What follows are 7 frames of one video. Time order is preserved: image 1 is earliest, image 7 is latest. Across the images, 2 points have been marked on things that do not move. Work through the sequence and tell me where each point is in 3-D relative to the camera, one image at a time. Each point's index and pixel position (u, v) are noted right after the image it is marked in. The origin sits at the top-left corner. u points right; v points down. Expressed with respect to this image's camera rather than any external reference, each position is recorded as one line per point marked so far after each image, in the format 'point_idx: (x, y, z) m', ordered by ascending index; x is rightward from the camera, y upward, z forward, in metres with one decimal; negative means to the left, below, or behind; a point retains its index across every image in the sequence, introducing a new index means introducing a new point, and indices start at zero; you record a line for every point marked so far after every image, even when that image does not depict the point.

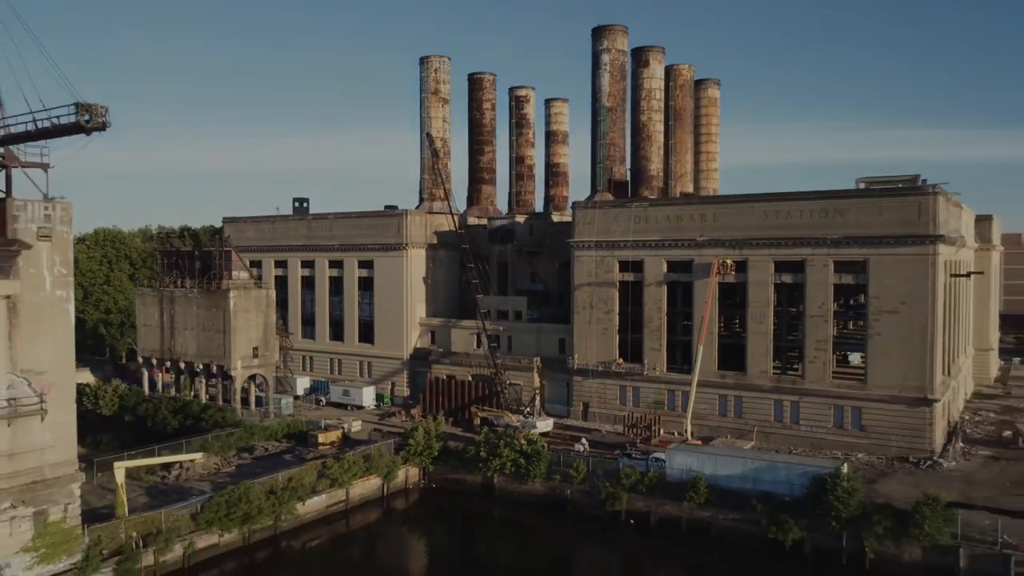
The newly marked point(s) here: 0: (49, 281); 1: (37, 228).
0: (-11.4, +0.2, +19.9) m
1: (-11.5, +1.5, +19.6) m
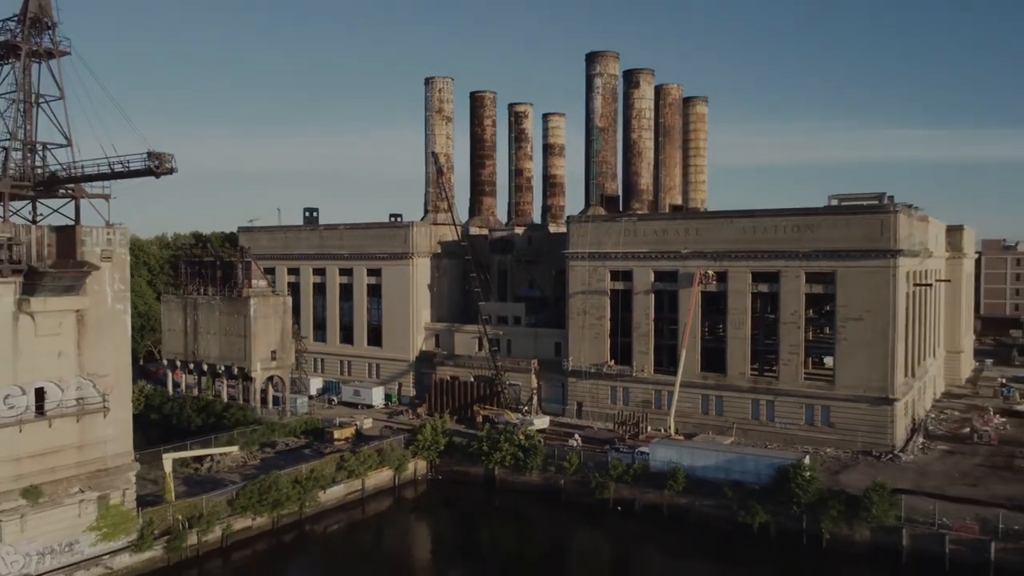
0: (-11.5, -0.2, +22.9) m
1: (-11.5, +1.1, +22.6) m
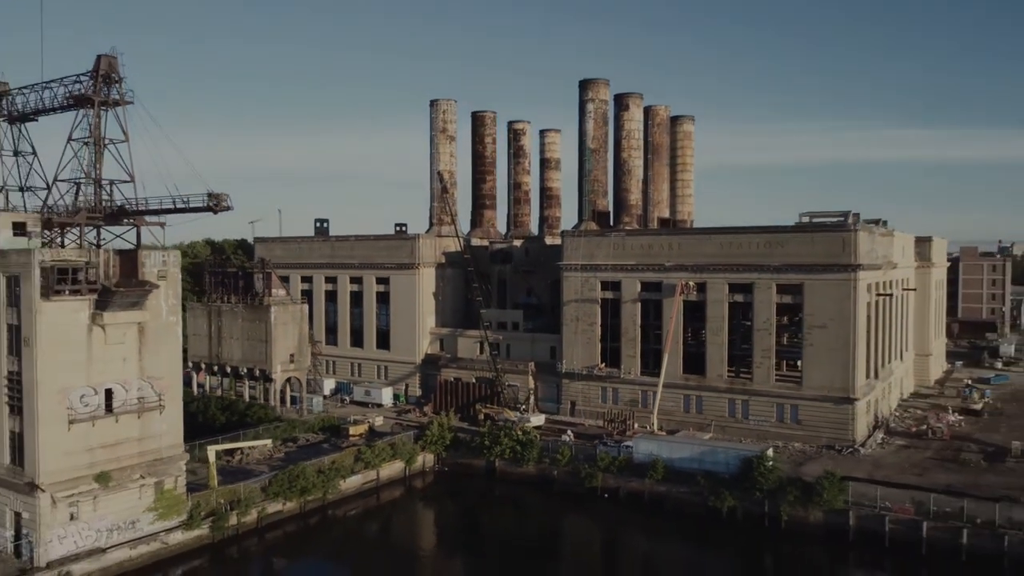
0: (-11.5, -0.7, +26.7) m
1: (-11.6, +0.6, +26.3) m
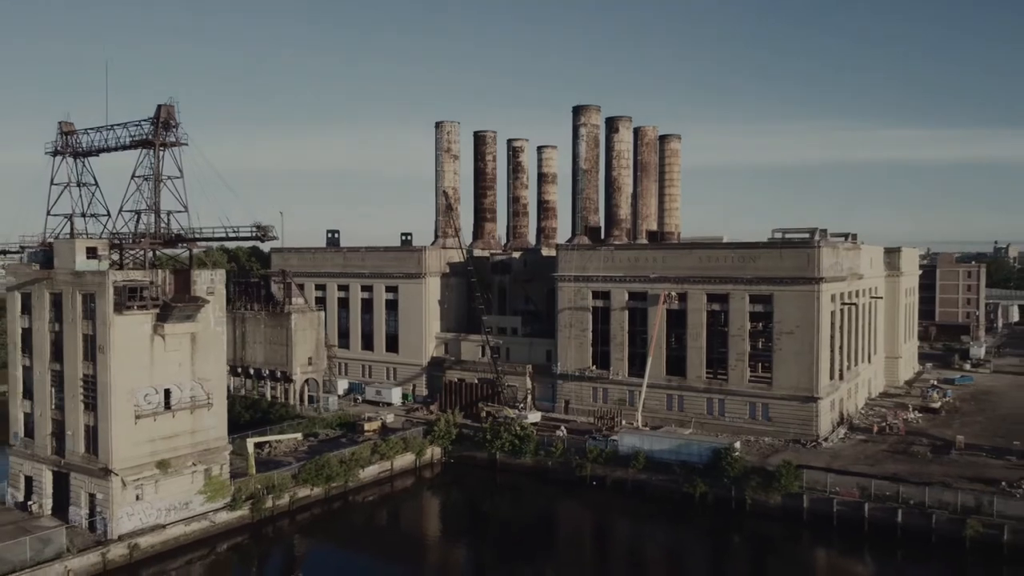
0: (-11.5, -1.3, +31.0) m
1: (-11.6, +0.1, +30.7) m
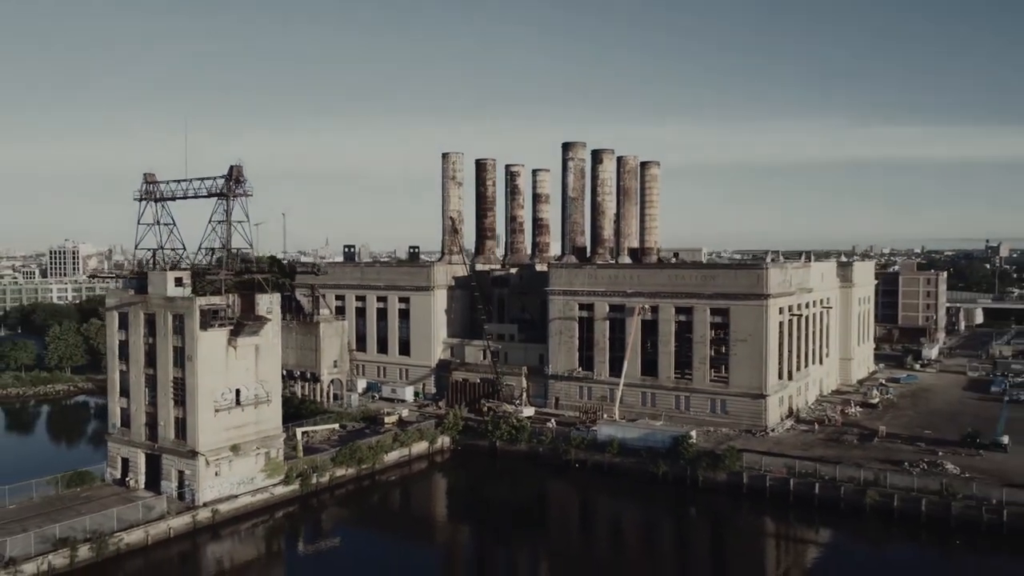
0: (-11.7, -2.2, +38.9) m
1: (-11.8, -0.9, +38.6) m
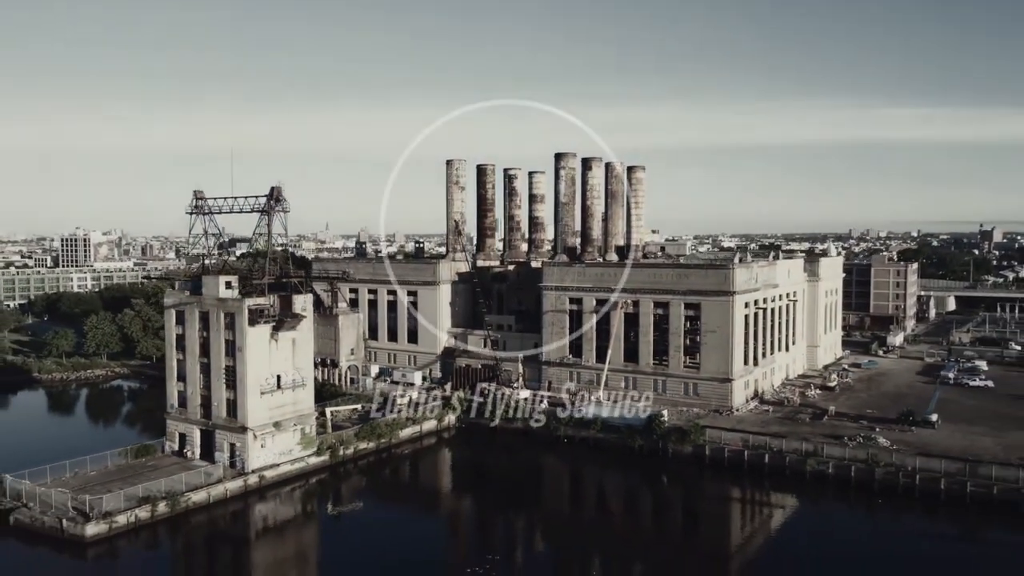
0: (-11.8, -2.3, +45.9) m
1: (-11.9, -1.0, +45.5) m
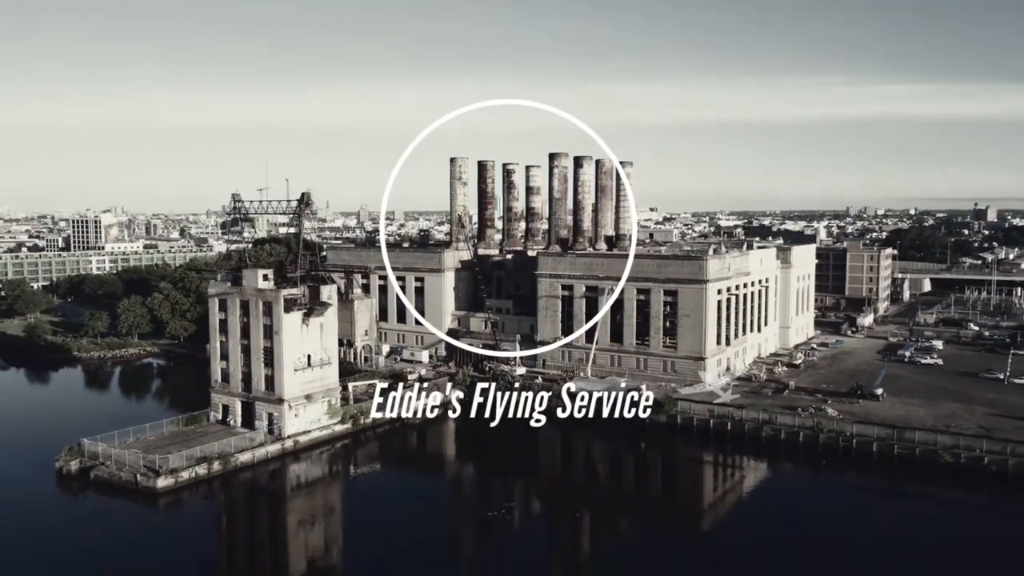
0: (-12.0, -1.7, +53.0) m
1: (-12.1, -0.5, +52.6) m
